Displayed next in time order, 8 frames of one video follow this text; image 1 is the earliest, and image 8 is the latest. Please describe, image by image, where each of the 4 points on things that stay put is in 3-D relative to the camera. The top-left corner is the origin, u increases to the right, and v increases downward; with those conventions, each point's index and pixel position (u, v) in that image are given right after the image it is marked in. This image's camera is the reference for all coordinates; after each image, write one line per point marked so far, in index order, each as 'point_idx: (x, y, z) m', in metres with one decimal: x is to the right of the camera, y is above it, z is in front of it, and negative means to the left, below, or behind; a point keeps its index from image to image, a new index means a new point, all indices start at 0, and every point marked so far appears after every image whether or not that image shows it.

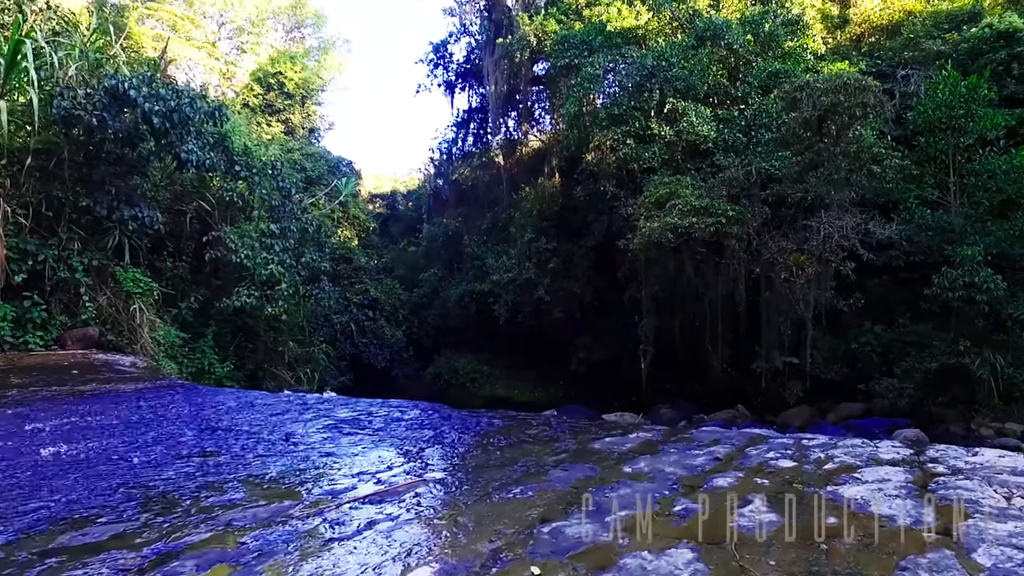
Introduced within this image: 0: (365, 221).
0: (-3.9, +1.8, +16.8) m
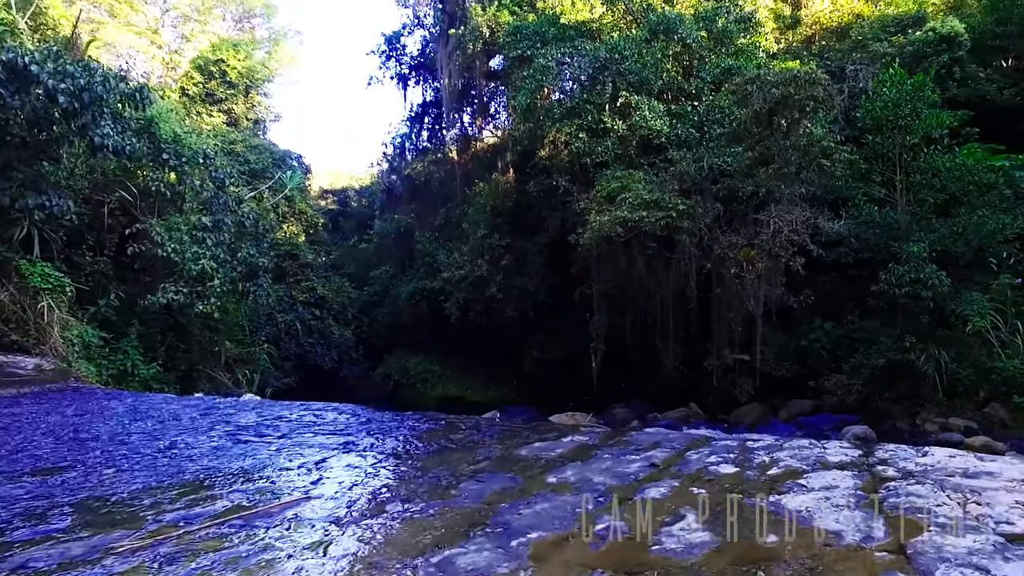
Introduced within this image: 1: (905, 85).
0: (-5.1, +1.8, +16.2) m
1: (+5.7, +2.9, +9.2) m
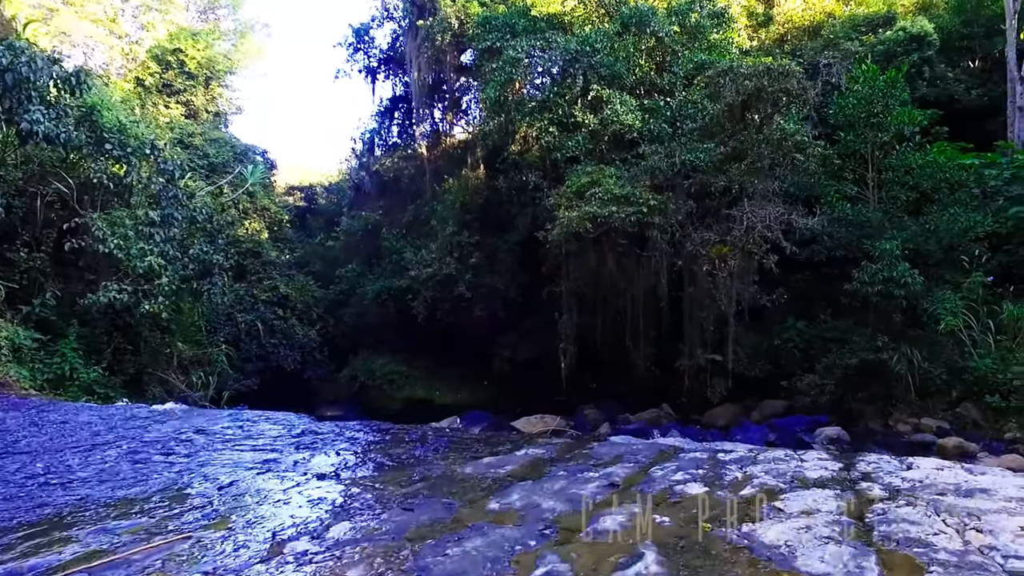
0: (-5.8, +1.9, +15.7) m
1: (+5.2, +3.0, +9.1) m
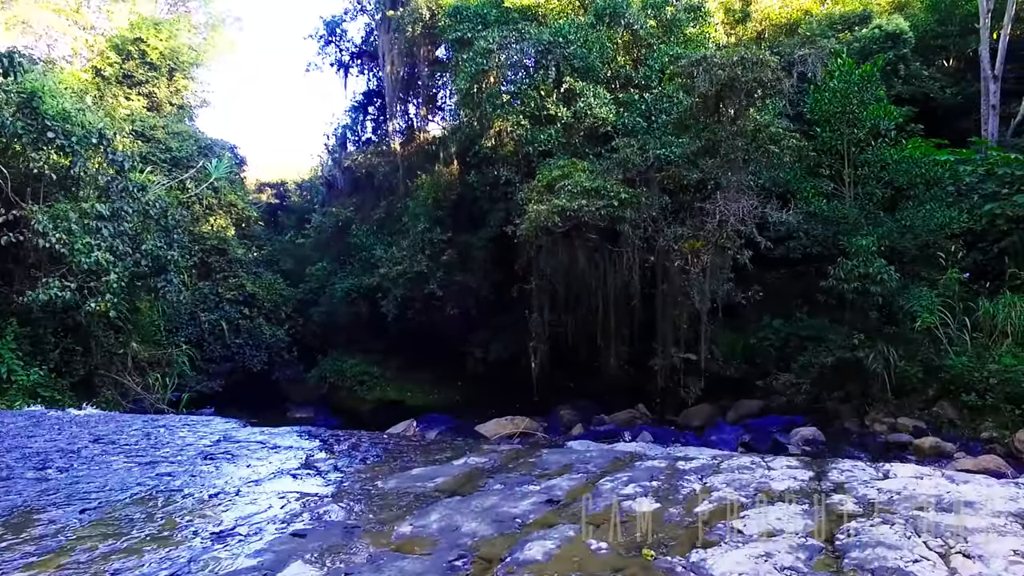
0: (-6.4, +1.9, +15.2) m
1: (+4.8, +3.0, +9.0) m
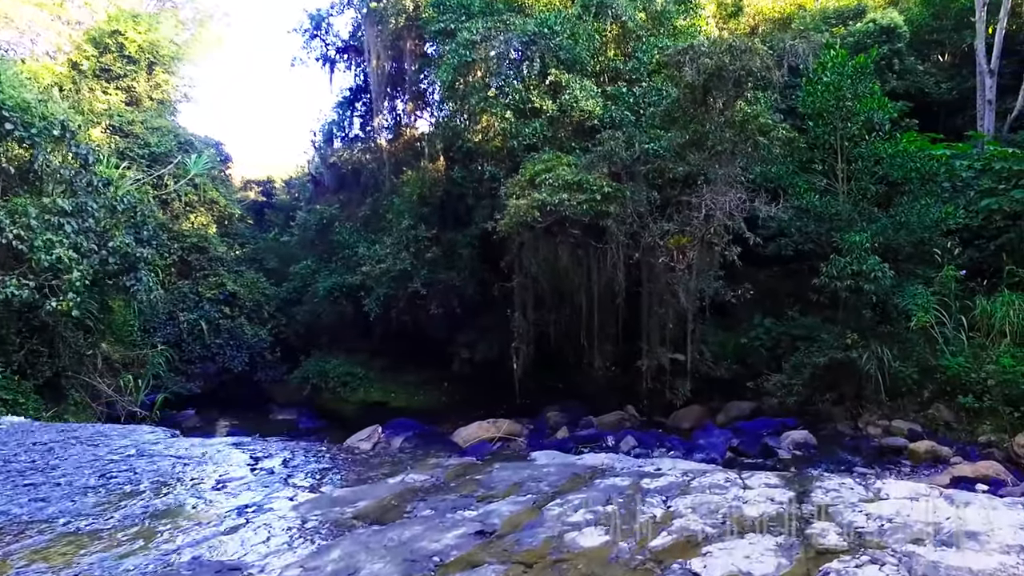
0: (-6.7, +1.9, +14.9) m
1: (+4.5, +3.0, +8.7) m
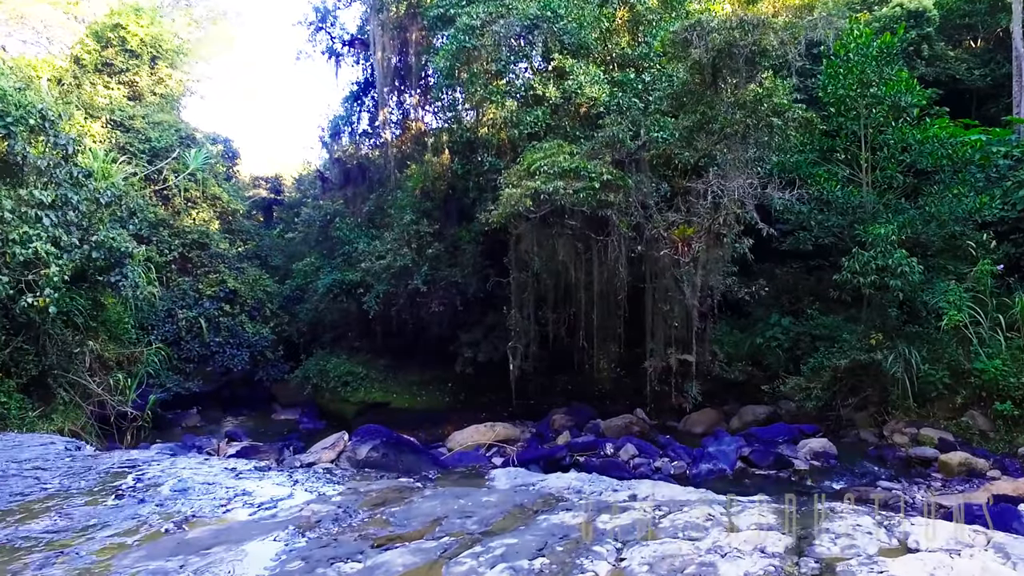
0: (-6.5, +2.0, +14.6) m
1: (+4.5, +3.1, +8.1) m
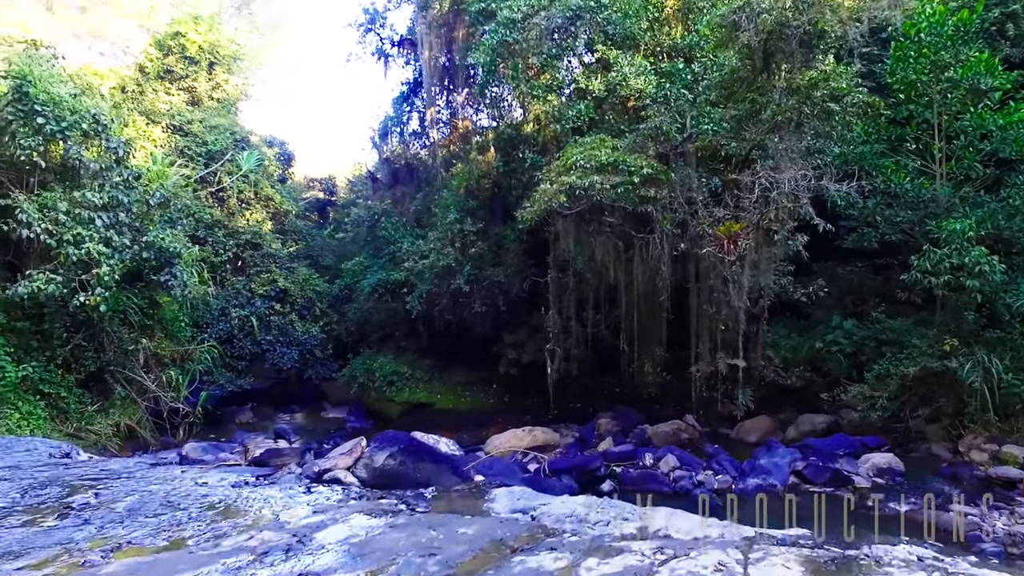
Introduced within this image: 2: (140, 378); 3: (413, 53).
0: (-5.4, +2.0, +14.9) m
1: (+5.0, +3.1, +7.4) m
2: (-5.7, -1.4, +9.7) m
3: (-2.5, +6.0, +16.1) m
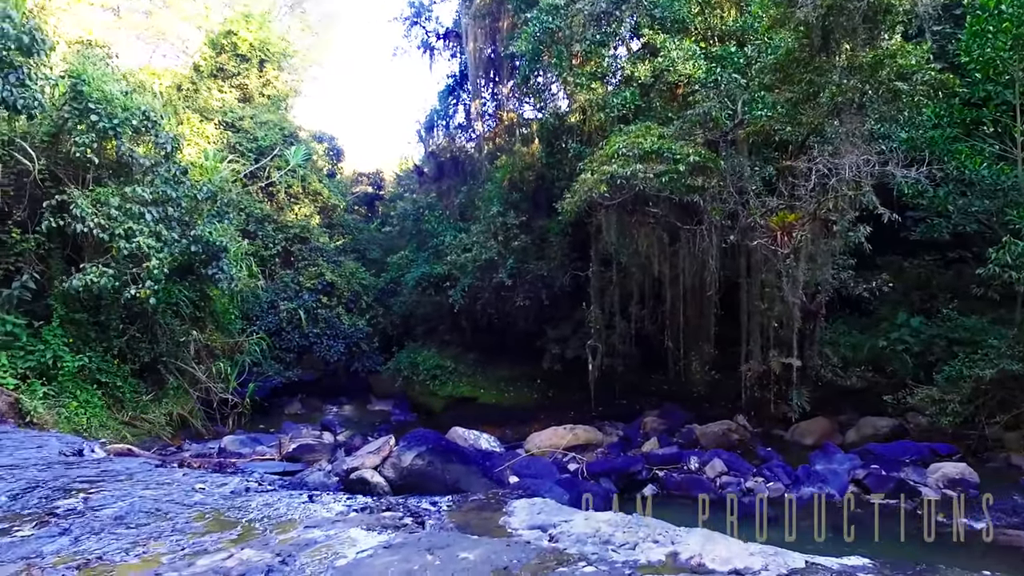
0: (-4.3, +2.2, +15.1) m
1: (+5.5, +3.1, +6.7) m
2: (-5.0, -1.3, +9.9) m
3: (-1.3, +6.1, +16.0) m
